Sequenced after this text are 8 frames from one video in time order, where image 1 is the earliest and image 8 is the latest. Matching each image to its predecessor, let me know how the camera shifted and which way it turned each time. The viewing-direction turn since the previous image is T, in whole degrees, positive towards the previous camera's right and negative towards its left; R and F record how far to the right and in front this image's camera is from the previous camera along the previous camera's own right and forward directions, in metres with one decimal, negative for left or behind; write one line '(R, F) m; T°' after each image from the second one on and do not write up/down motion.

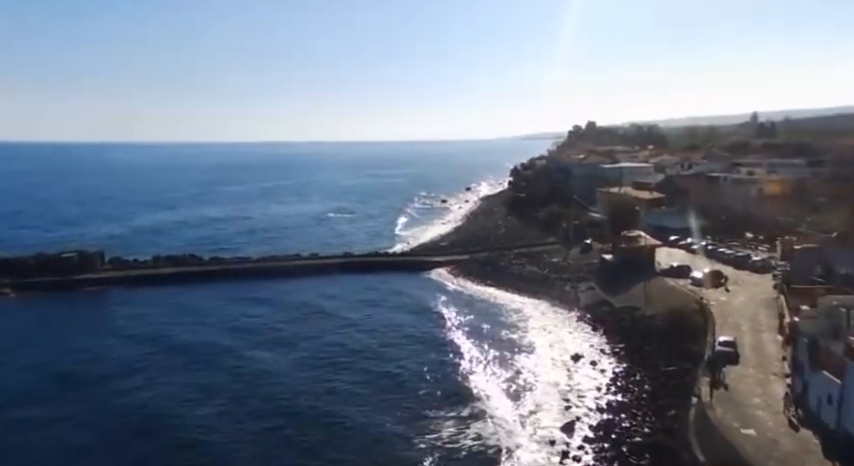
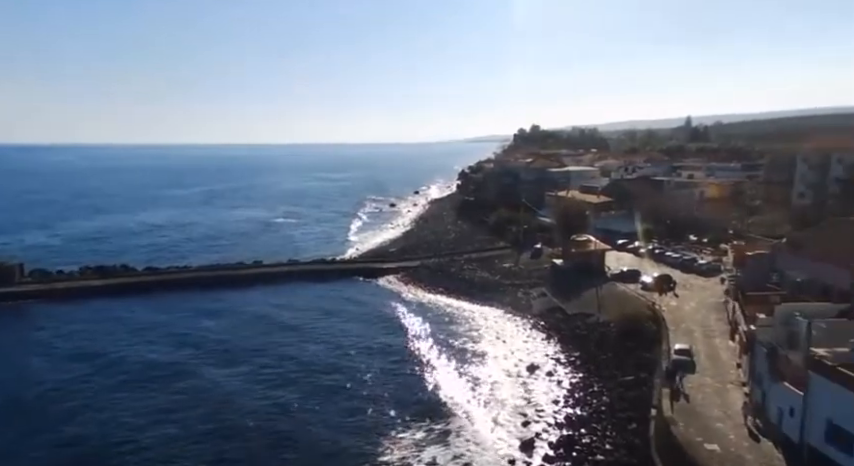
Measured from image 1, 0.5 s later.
(-0.1, +0.9) m; +5°
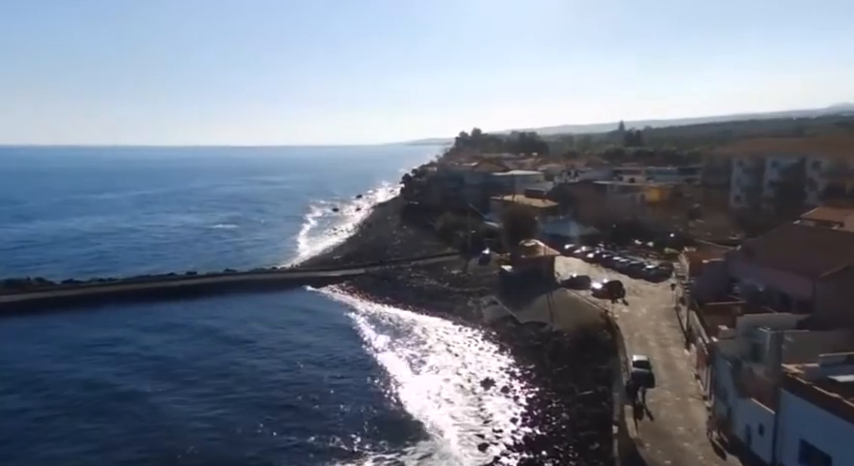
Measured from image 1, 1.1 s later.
(-0.1, +1.1) m; +6°
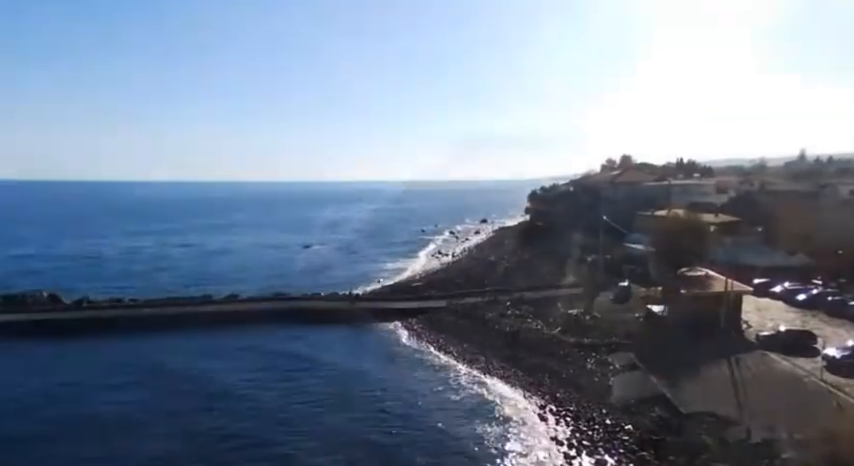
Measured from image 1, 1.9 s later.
(+1.4, +9.3) m; -14°
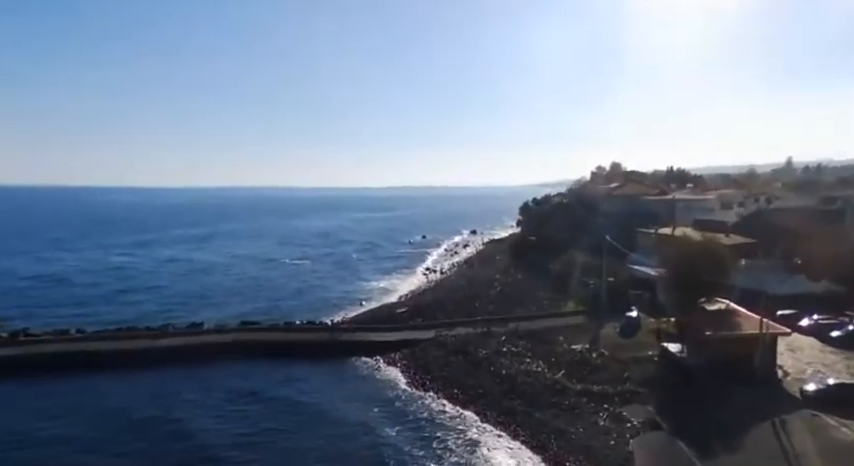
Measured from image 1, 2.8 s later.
(+0.1, +2.4) m; +1°
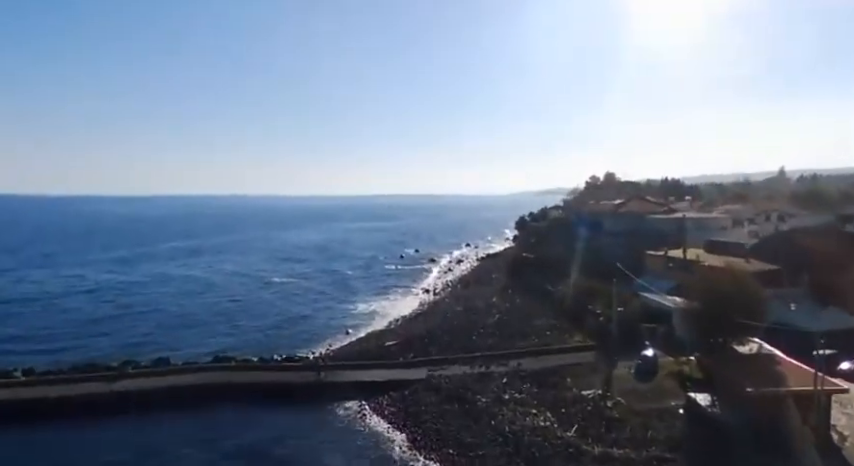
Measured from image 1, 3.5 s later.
(0.0, +2.2) m; +1°
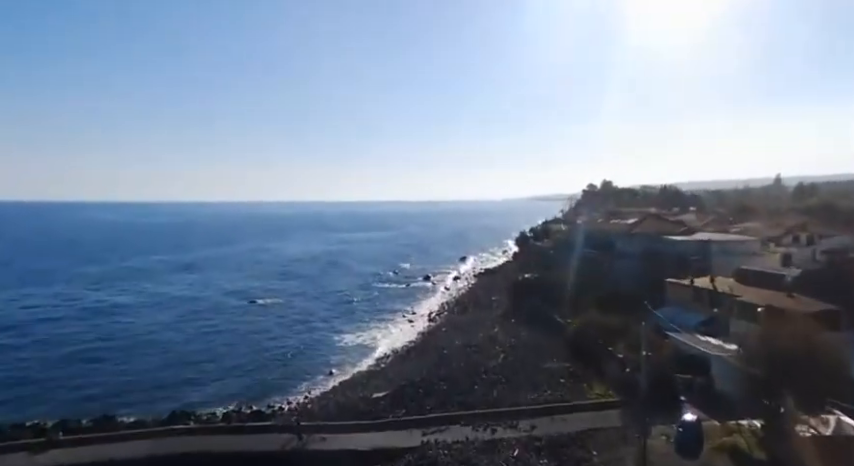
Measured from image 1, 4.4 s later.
(0.0, +3.1) m; +1°
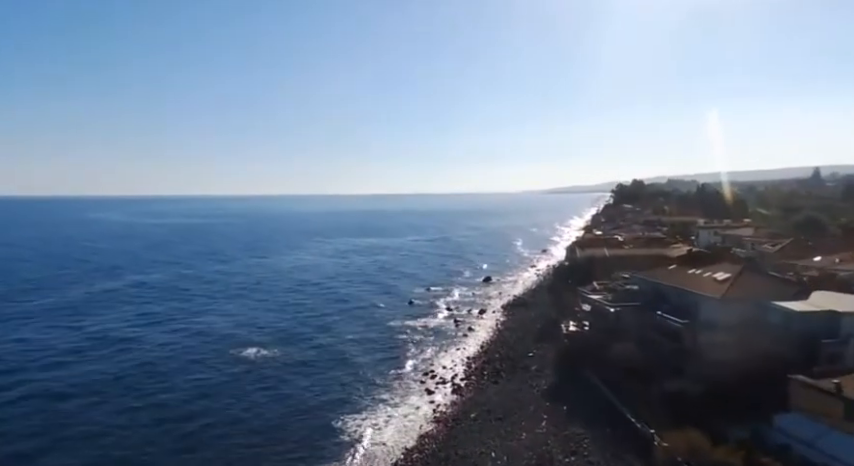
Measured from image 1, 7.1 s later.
(-0.2, +7.0) m; -2°
